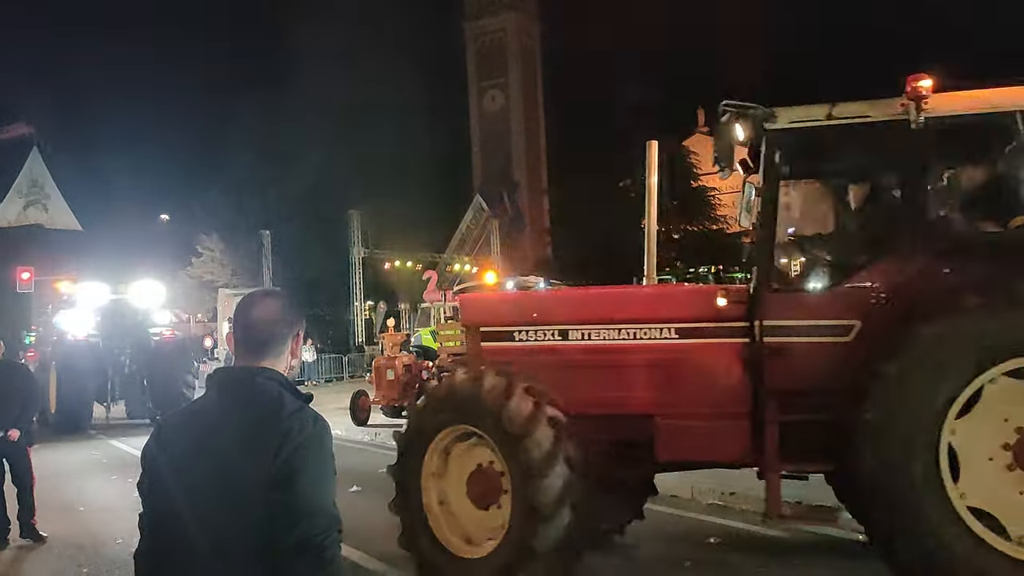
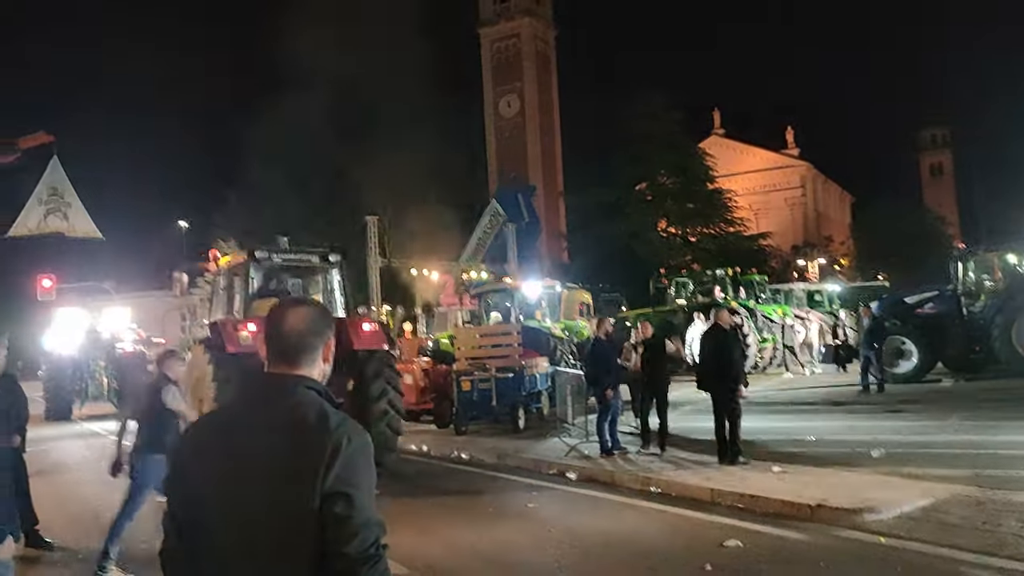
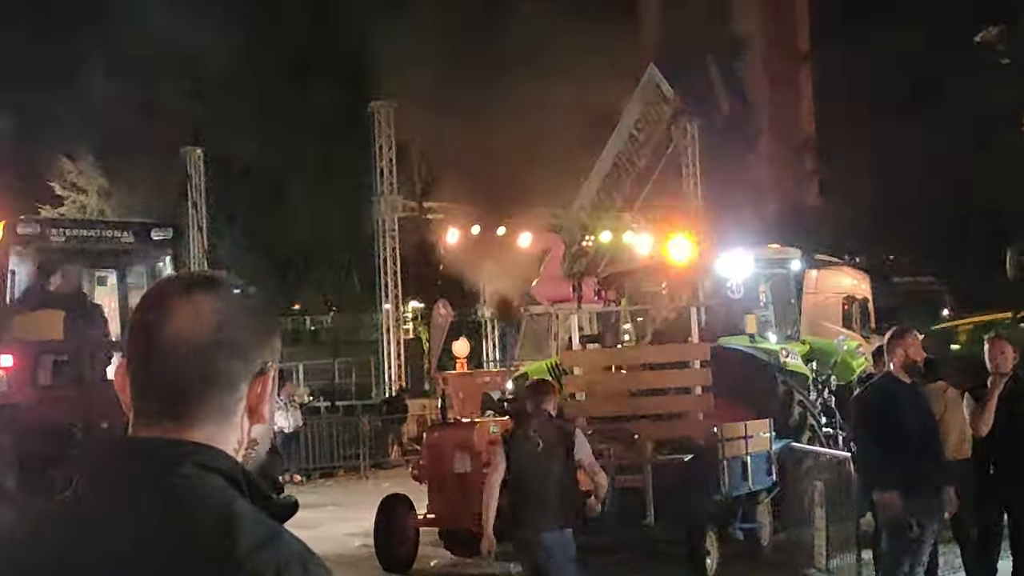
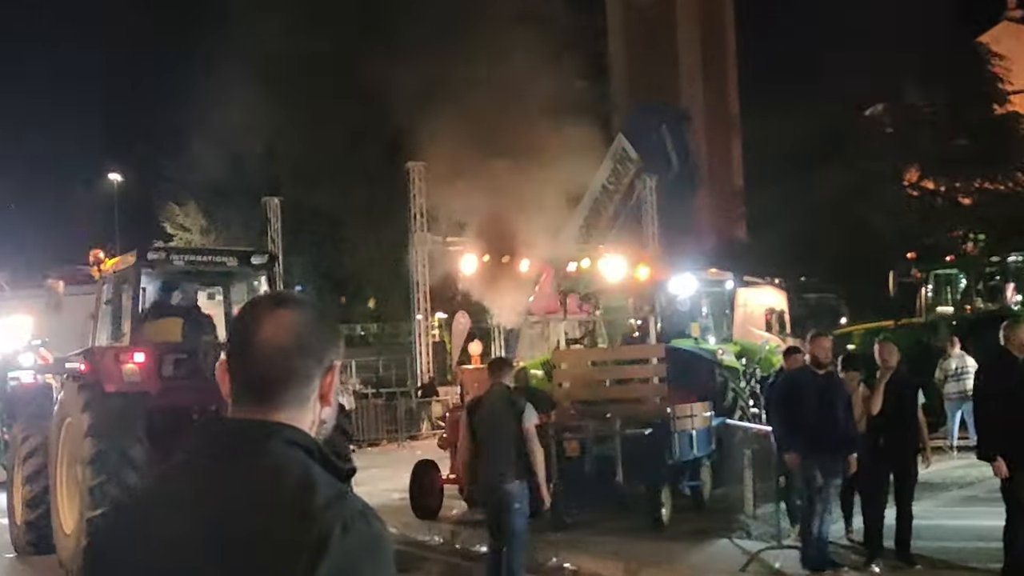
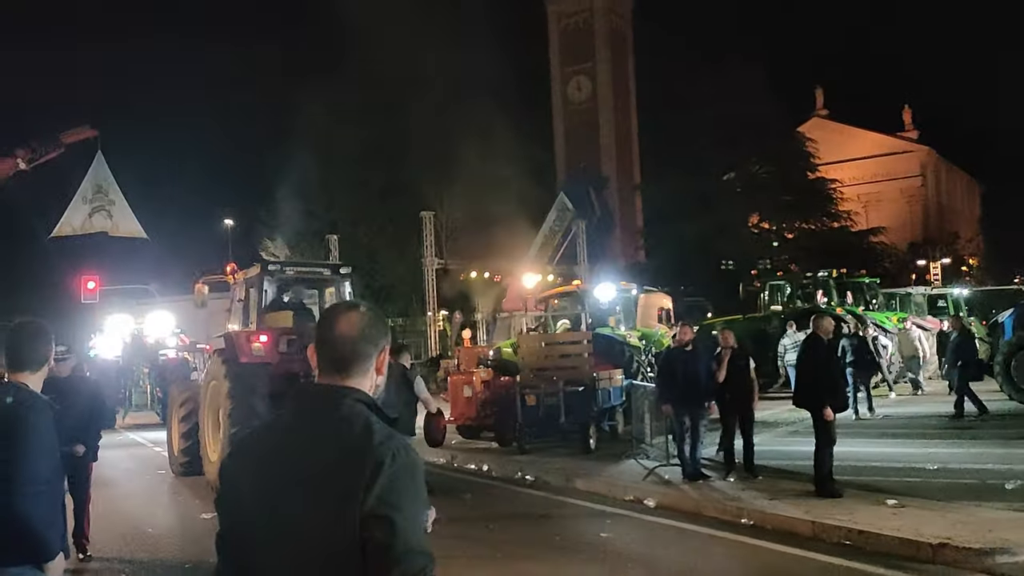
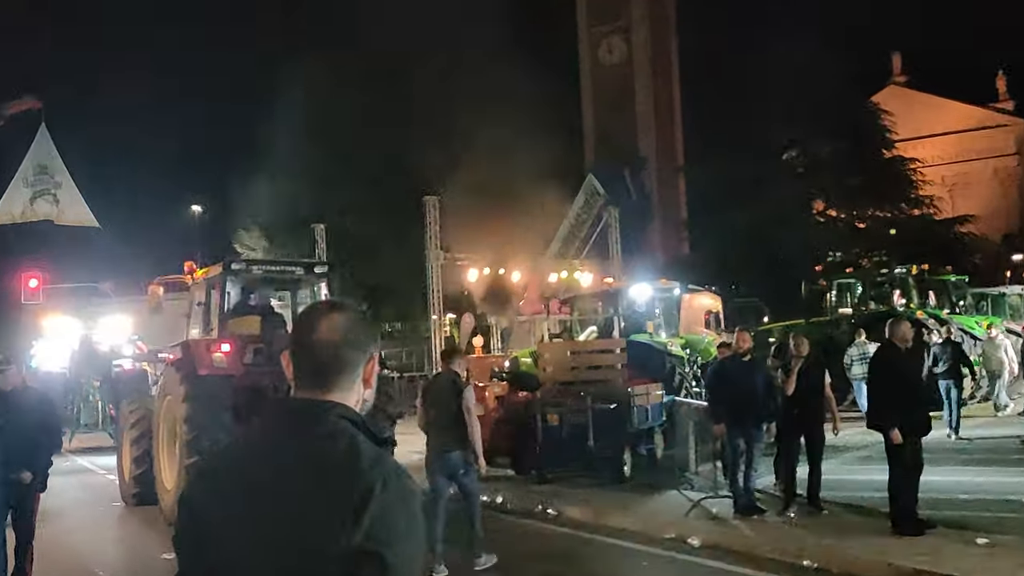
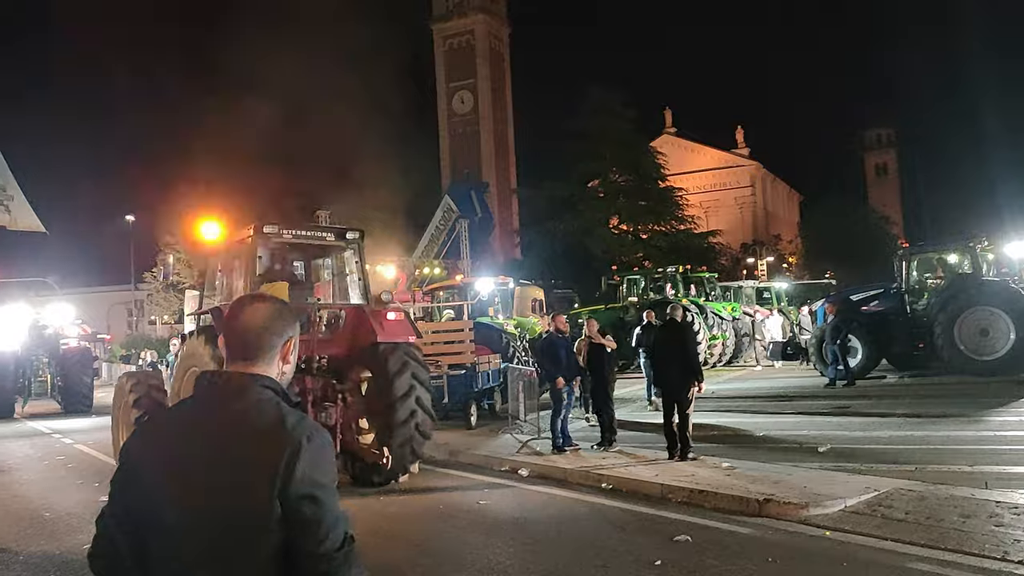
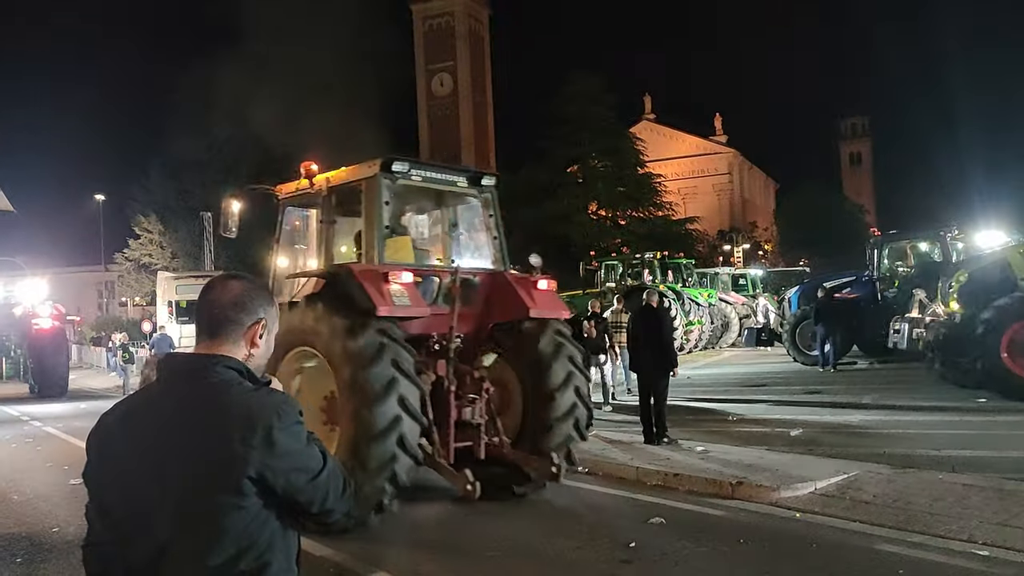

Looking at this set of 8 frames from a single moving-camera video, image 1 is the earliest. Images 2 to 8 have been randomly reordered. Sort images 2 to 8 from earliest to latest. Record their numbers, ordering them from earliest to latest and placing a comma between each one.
8, 7, 2, 5, 6, 4, 3
